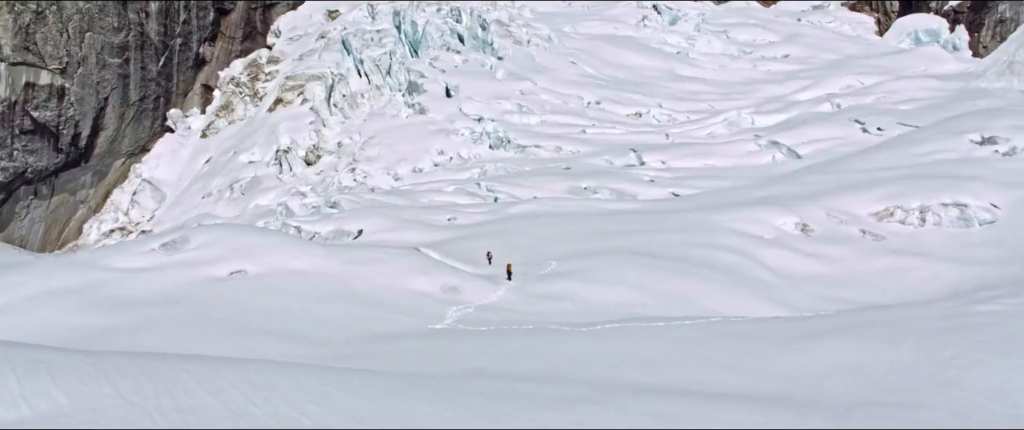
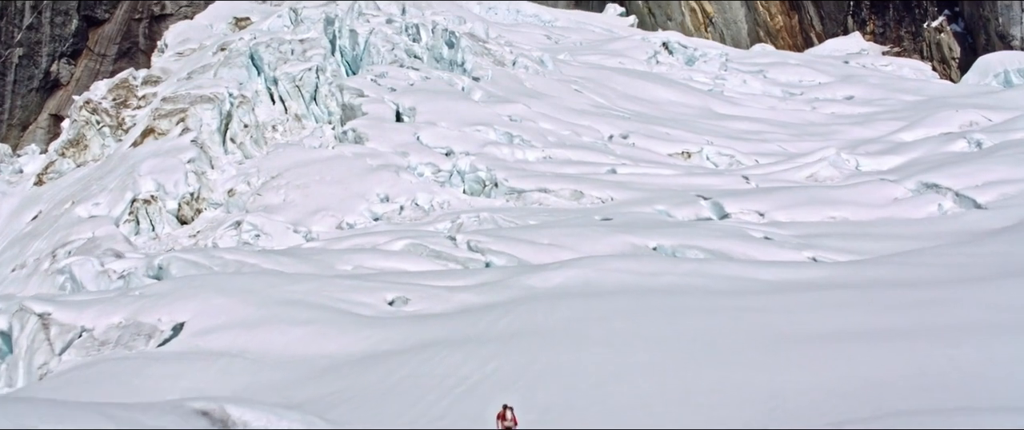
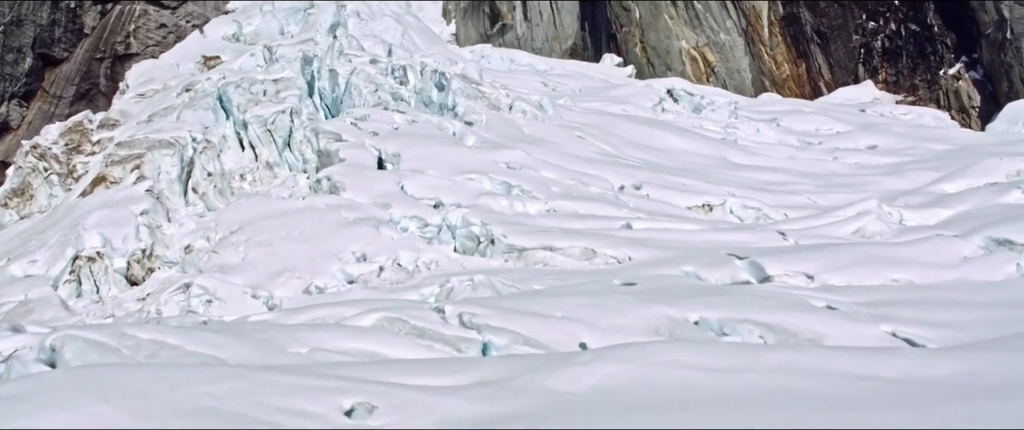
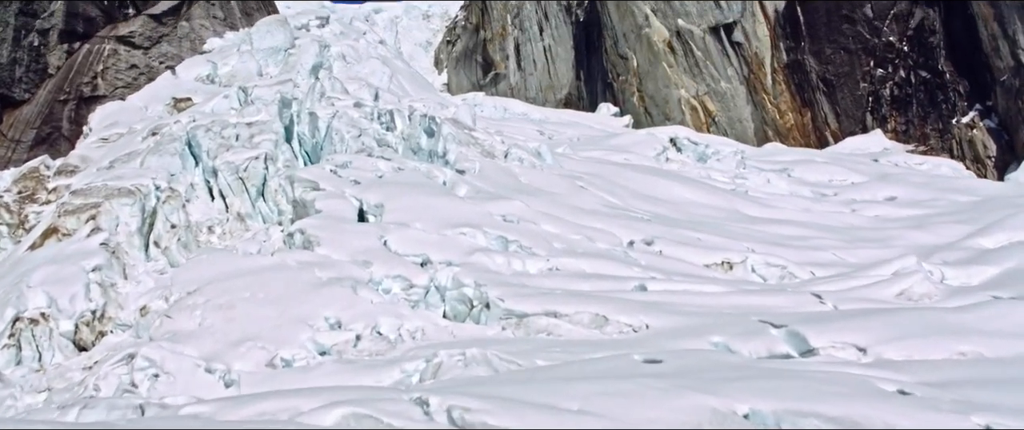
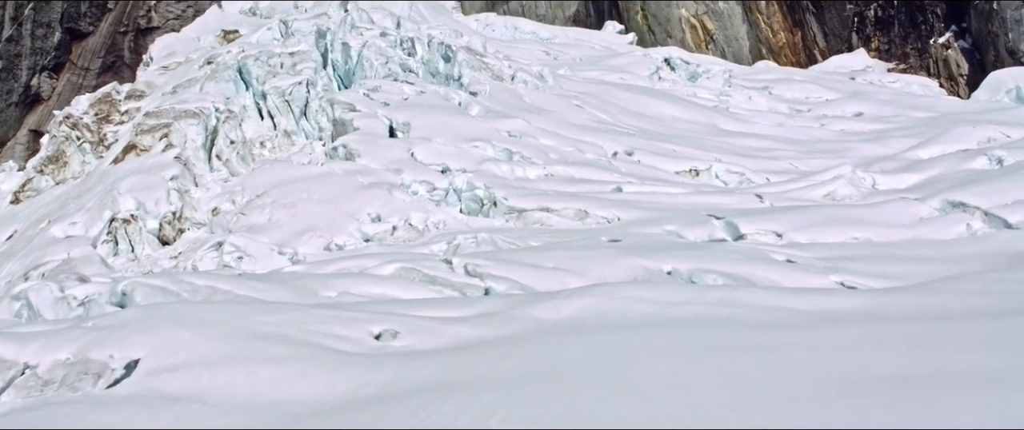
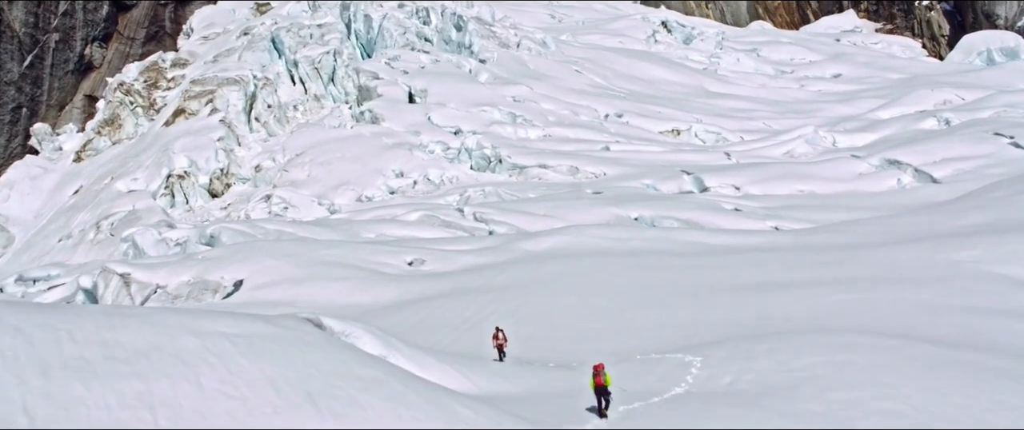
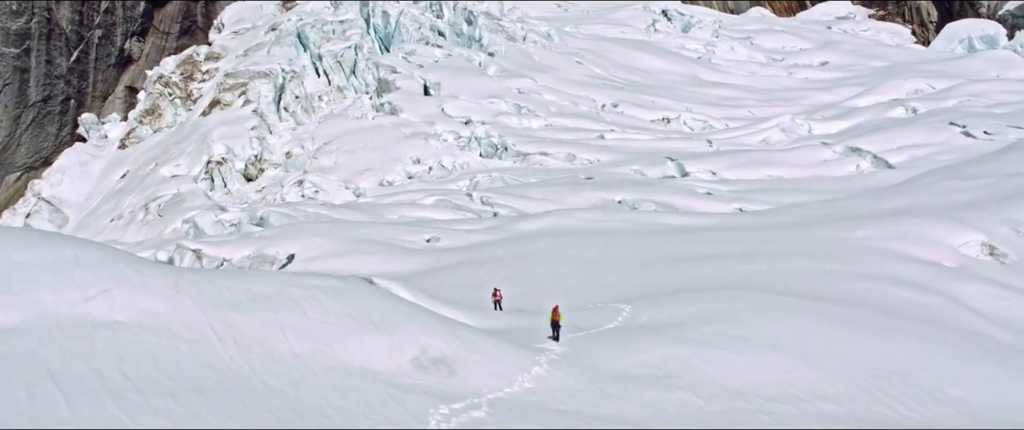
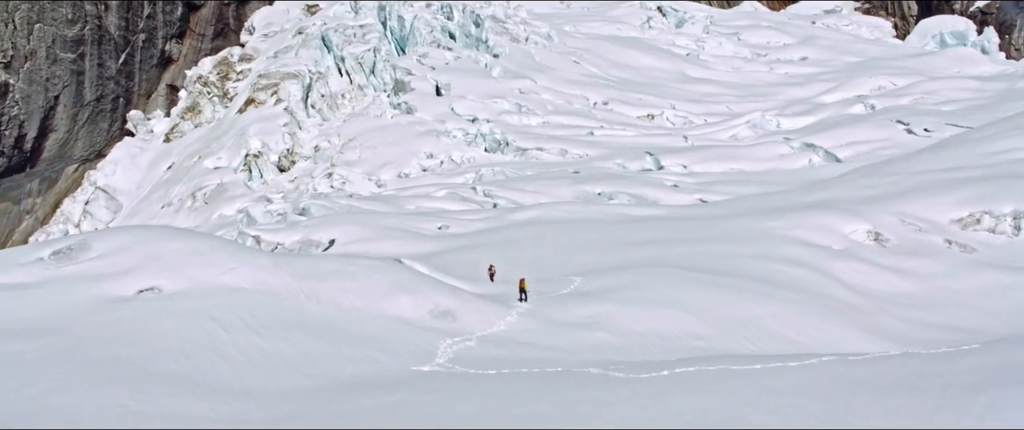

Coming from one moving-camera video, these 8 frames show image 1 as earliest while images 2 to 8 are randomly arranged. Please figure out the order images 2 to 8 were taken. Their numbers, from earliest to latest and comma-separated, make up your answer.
8, 7, 6, 2, 5, 3, 4
